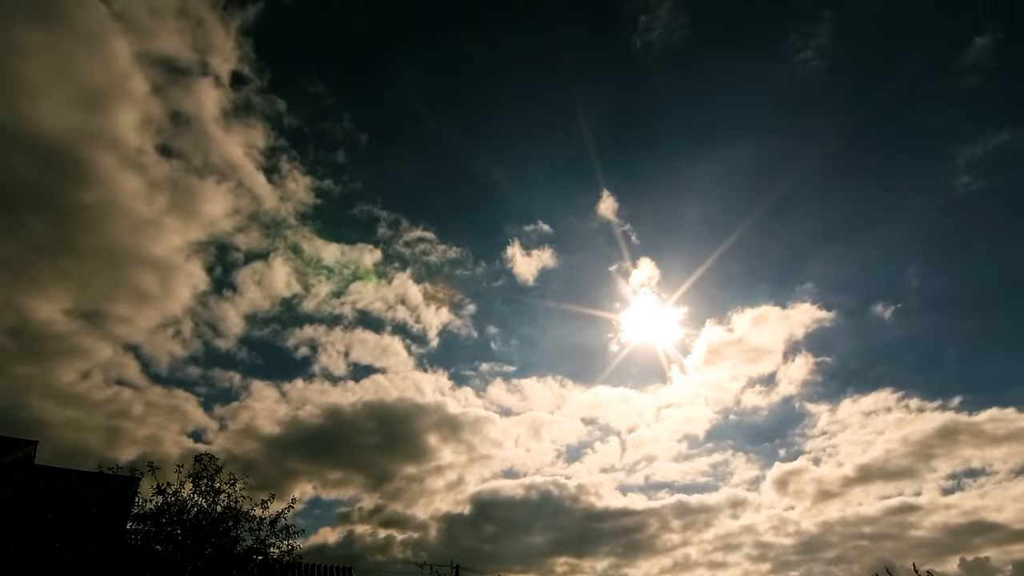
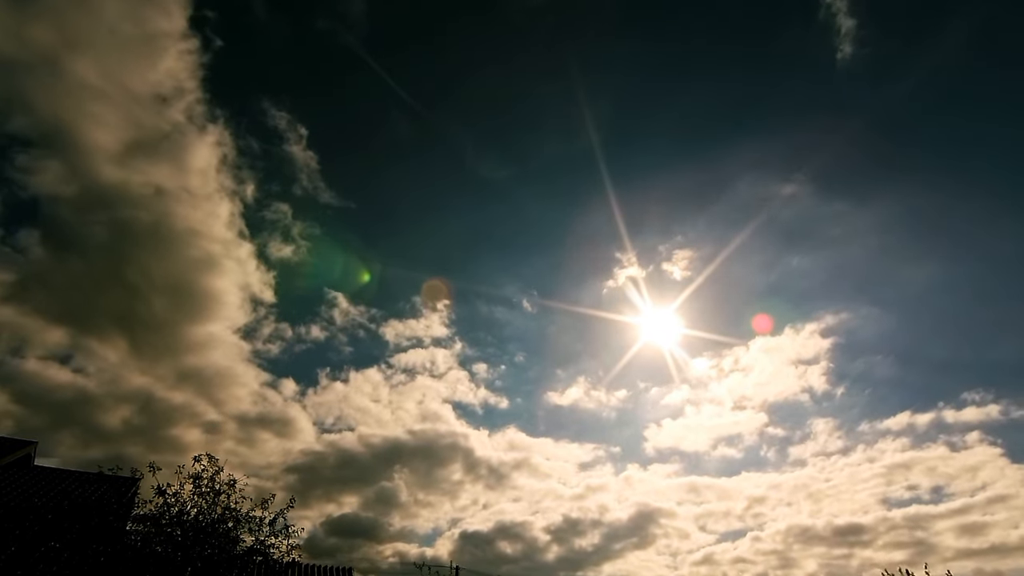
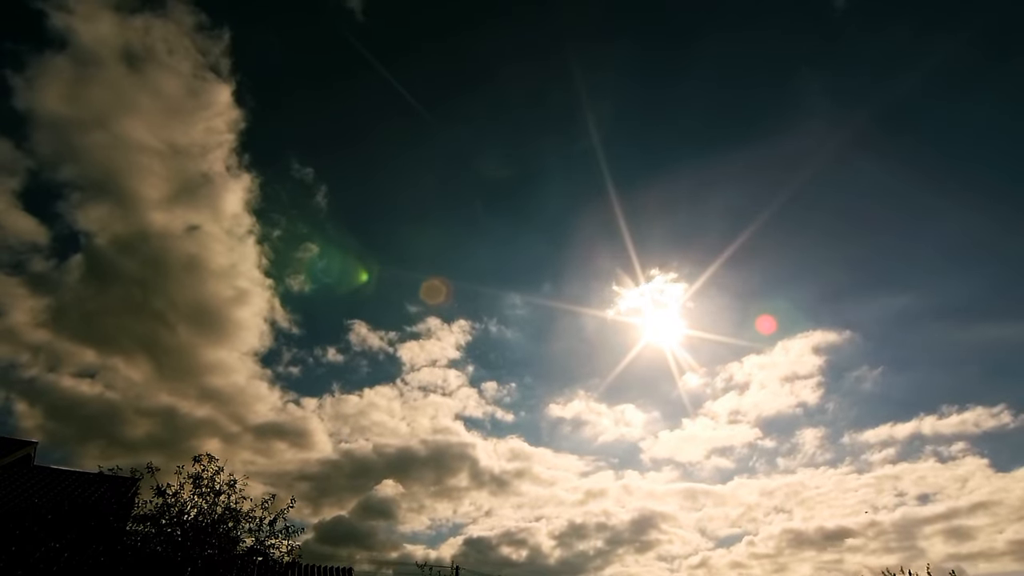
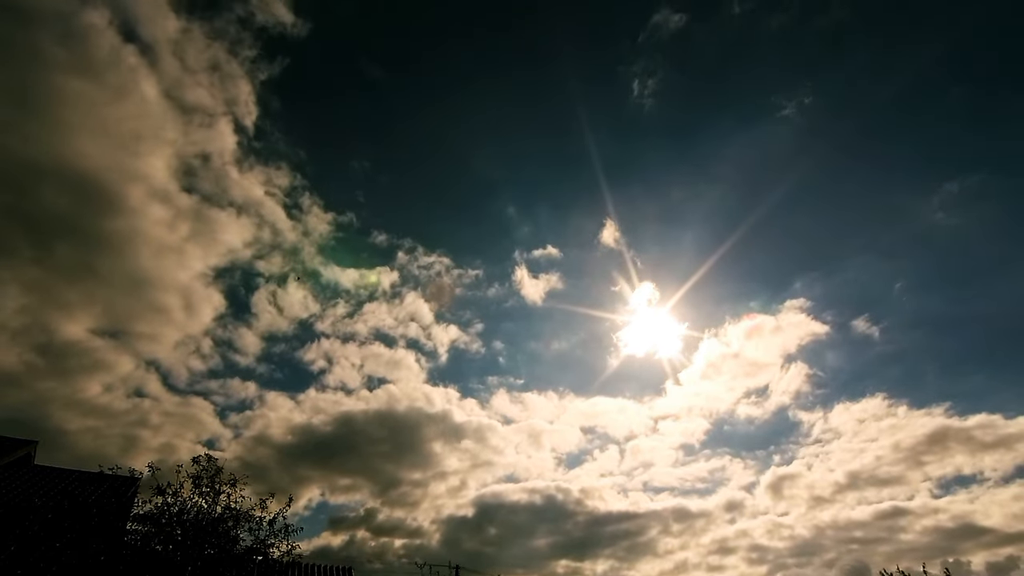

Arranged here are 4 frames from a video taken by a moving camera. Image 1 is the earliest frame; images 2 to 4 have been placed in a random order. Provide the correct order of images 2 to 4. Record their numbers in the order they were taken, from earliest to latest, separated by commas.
4, 2, 3
